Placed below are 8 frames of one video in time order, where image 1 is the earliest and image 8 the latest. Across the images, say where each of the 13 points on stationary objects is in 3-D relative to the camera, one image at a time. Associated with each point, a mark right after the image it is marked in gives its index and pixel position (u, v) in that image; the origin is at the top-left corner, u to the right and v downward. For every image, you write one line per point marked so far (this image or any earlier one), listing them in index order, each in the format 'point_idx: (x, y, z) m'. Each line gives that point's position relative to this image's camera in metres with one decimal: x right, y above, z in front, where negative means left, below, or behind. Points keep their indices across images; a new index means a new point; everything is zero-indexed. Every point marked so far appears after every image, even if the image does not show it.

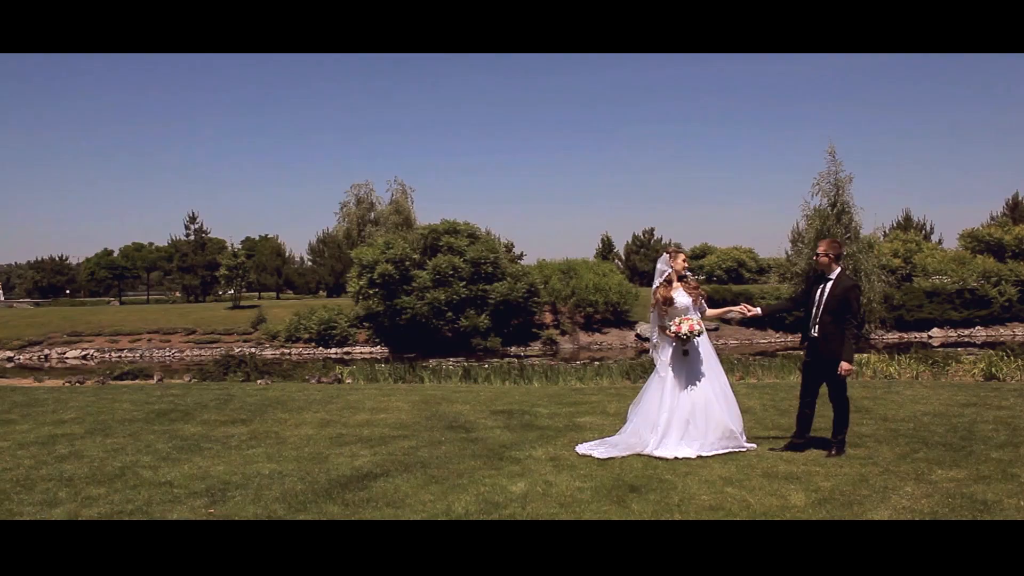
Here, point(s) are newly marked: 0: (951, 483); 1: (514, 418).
0: (+4.4, -2.0, +7.6) m
1: (0.0, -2.1, +11.9) m
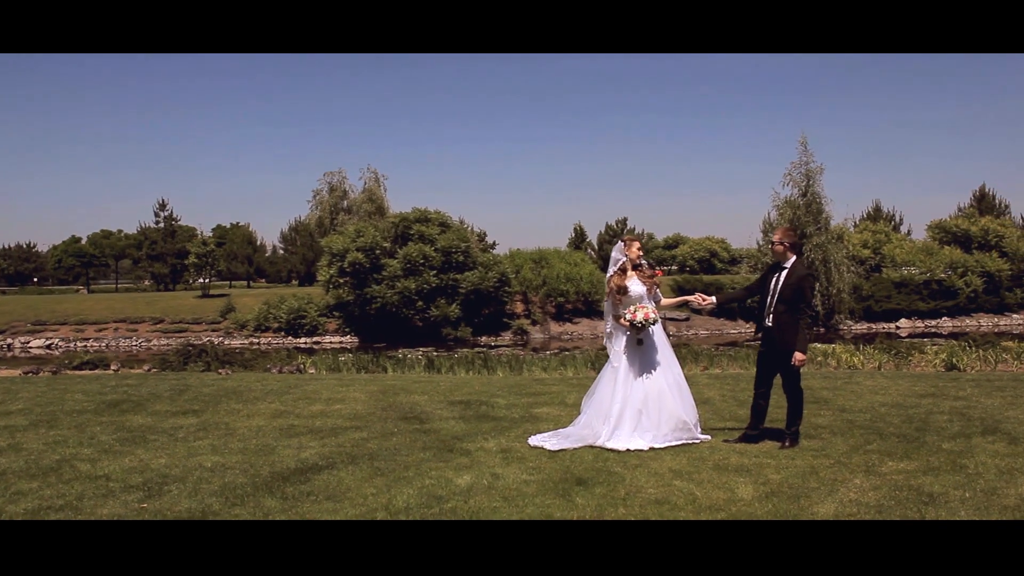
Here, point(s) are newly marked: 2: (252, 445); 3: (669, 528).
0: (+3.9, -1.9, +7.6) m
1: (-0.7, -1.9, +11.8) m
2: (-3.2, -1.9, +9.2) m
3: (+1.3, -2.0, +6.2) m
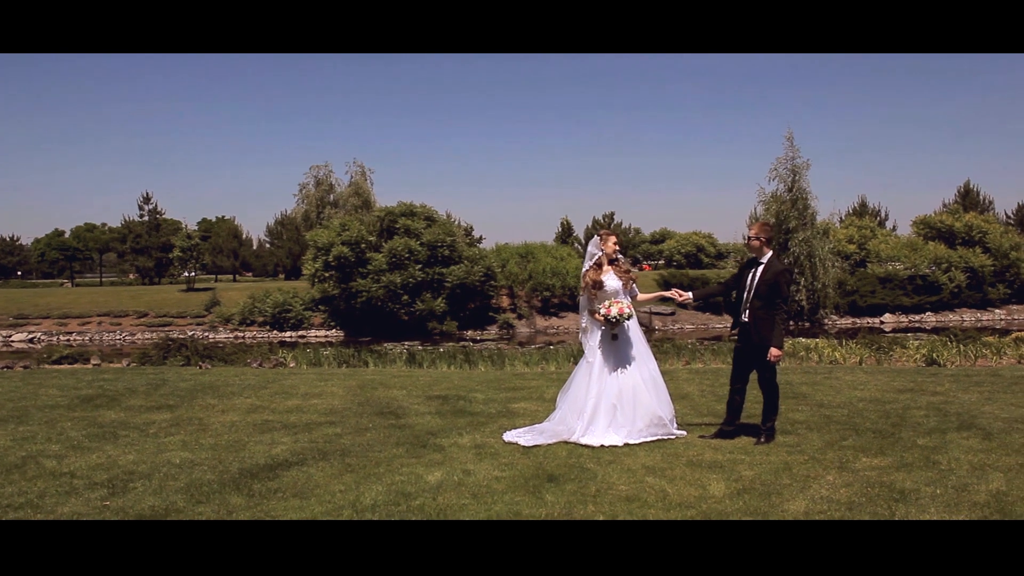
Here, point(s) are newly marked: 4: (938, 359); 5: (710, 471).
0: (+3.6, -1.8, +7.5) m
1: (-1.0, -1.8, +11.7) m
2: (-3.5, -1.8, +9.1) m
3: (+1.0, -1.9, +6.2) m
4: (+9.9, -1.6, +17.5) m
5: (+2.0, -1.9, +7.6) m
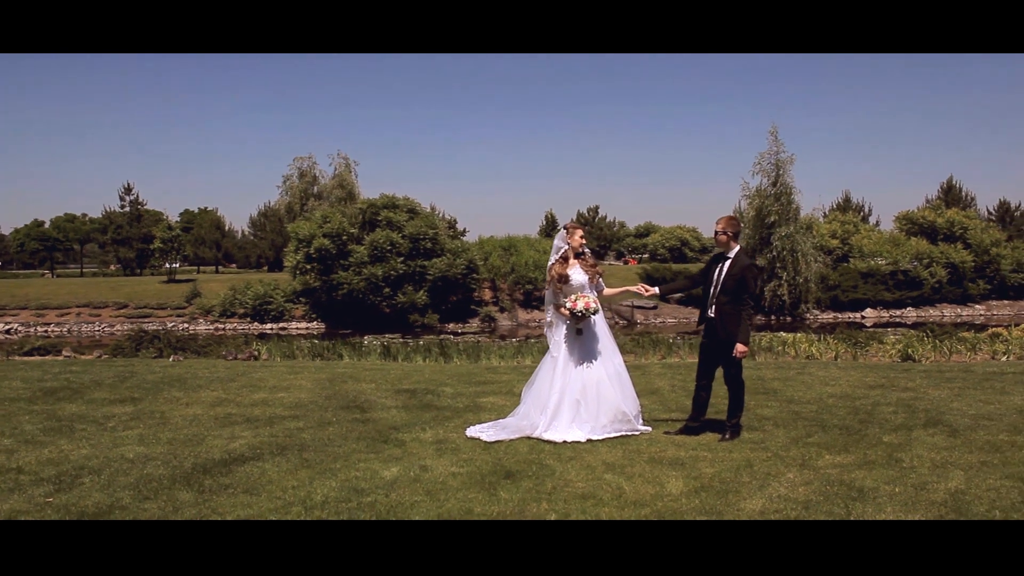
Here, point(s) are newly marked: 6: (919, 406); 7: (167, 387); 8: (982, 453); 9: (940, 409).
0: (+3.2, -1.8, +7.5) m
1: (-1.5, -1.7, +11.5) m
2: (-3.9, -1.7, +8.9) m
3: (+0.6, -1.9, +6.1) m
4: (+9.3, -1.5, +17.5) m
5: (+1.6, -1.8, +7.5) m
6: (+5.9, -1.7, +10.9) m
7: (-5.5, -1.6, +12.0) m
8: (+5.0, -1.7, +8.0) m
9: (+6.0, -1.7, +10.6) m
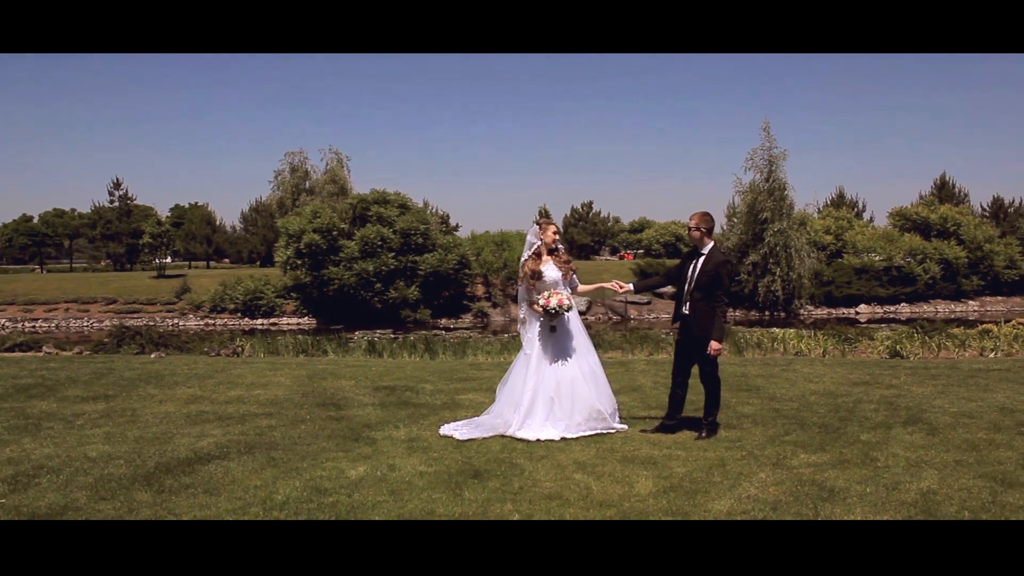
0: (+2.9, -1.8, +7.4) m
1: (-1.8, -1.6, +11.4) m
2: (-4.2, -1.7, +8.8) m
3: (+0.3, -1.9, +5.9) m
4: (+9.0, -1.5, +17.4) m
5: (+1.3, -1.8, +7.4) m
6: (+5.6, -1.7, +10.8) m
7: (-5.8, -1.5, +11.9) m
8: (+4.7, -1.7, +7.9) m
9: (+5.7, -1.7, +10.5) m
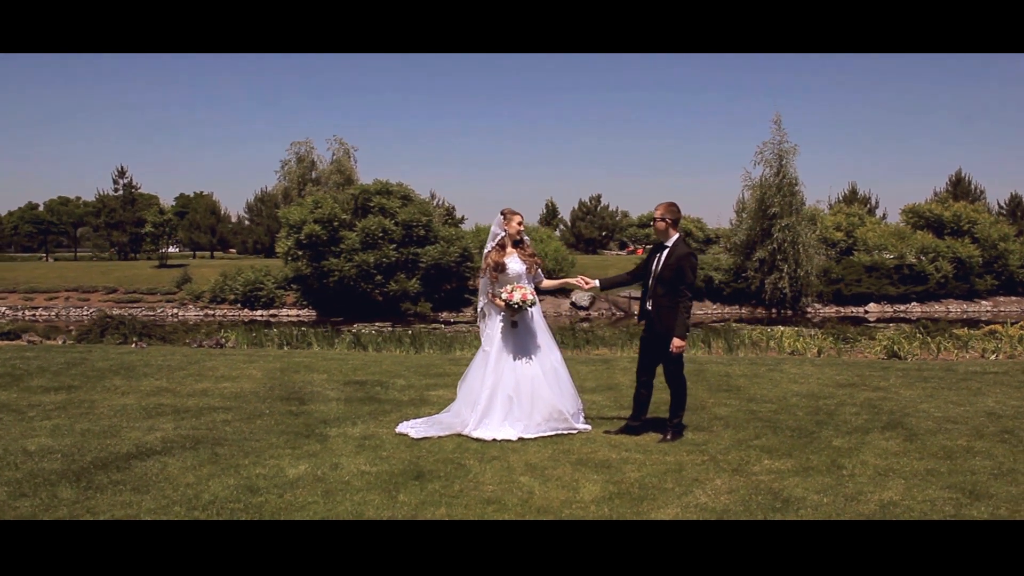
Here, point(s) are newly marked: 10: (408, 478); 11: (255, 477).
0: (+2.4, -1.7, +7.0) m
1: (-2.2, -1.5, +11.1) m
2: (-4.7, -1.6, +8.6) m
3: (-0.2, -1.8, +5.7) m
4: (+8.7, -1.4, +16.9) m
5: (+0.8, -1.7, +7.1) m
6: (+5.1, -1.6, +10.4) m
7: (-6.2, -1.4, +11.7) m
8: (+4.2, -1.7, +7.5) m
9: (+5.3, -1.6, +10.1) m
10: (-0.9, -1.7, +6.8) m
11: (-2.3, -1.7, +6.8) m
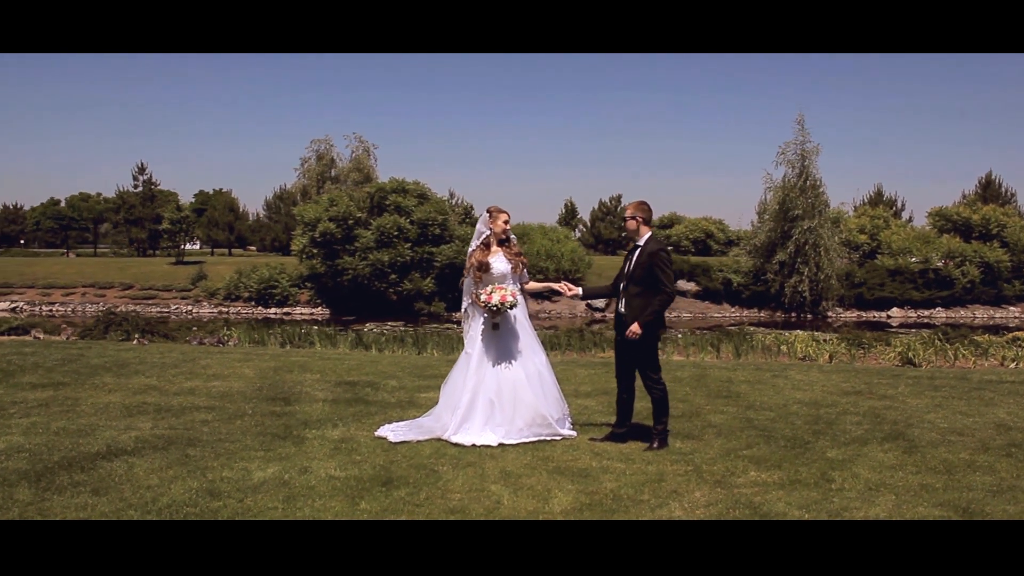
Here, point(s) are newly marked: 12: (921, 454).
0: (+2.1, -1.8, +6.7) m
1: (-2.3, -1.5, +11.0) m
2: (-4.9, -1.5, +8.5) m
3: (-0.5, -1.8, +5.4) m
4: (+8.8, -1.5, +16.4) m
5: (+0.5, -1.7, +6.8) m
6: (+5.0, -1.7, +10.0) m
7: (-6.3, -1.3, +11.7) m
8: (+4.0, -1.8, +7.1) m
9: (+5.1, -1.7, +9.6) m
10: (-1.2, -1.7, +6.6) m
11: (-2.6, -1.7, +6.6) m
12: (+4.3, -1.8, +7.9) m
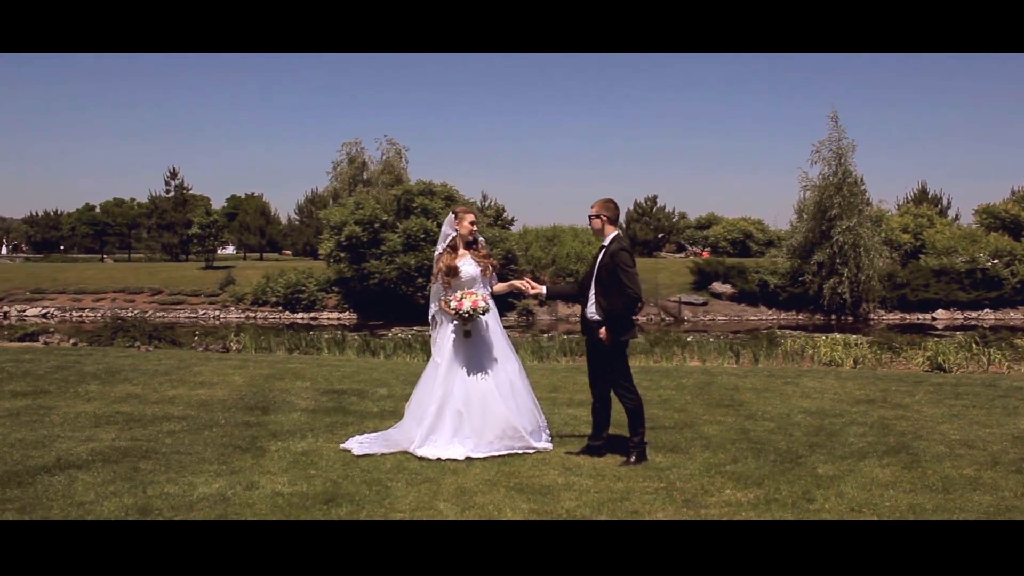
0: (+1.7, -1.8, +6.2) m
1: (-2.5, -1.6, +10.7) m
2: (-5.2, -1.6, +8.4) m
3: (-1.0, -1.9, +5.0) m
4: (+8.9, -1.6, +15.5) m
5: (+0.1, -1.8, +6.4) m
6: (+4.8, -1.7, +9.2) m
7: (-6.5, -1.4, +11.6) m
8: (+3.6, -1.8, +6.5) m
9: (+4.9, -1.7, +8.9) m
10: (-1.6, -1.8, +6.2) m
11: (-3.0, -1.8, +6.4) m
12: (+4.0, -1.8, +7.2) m
